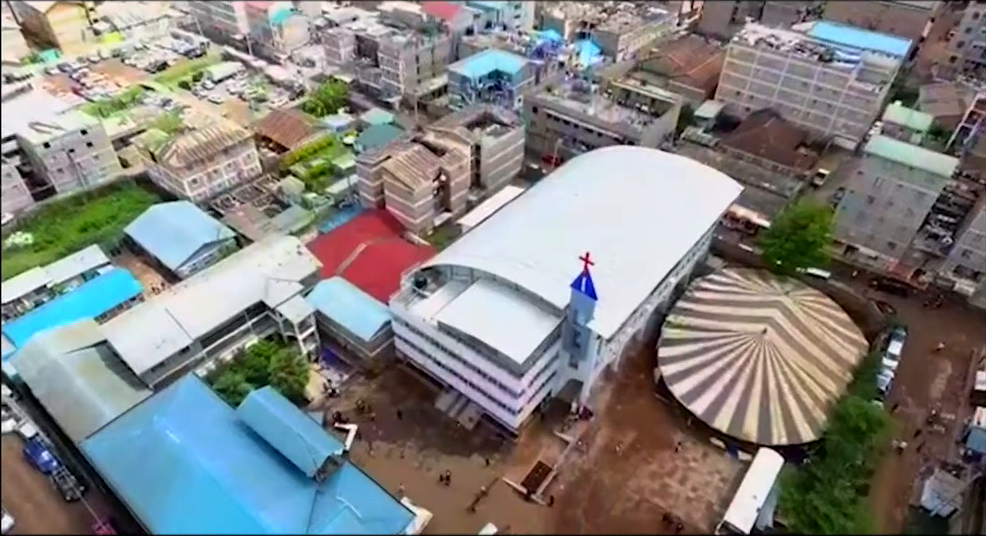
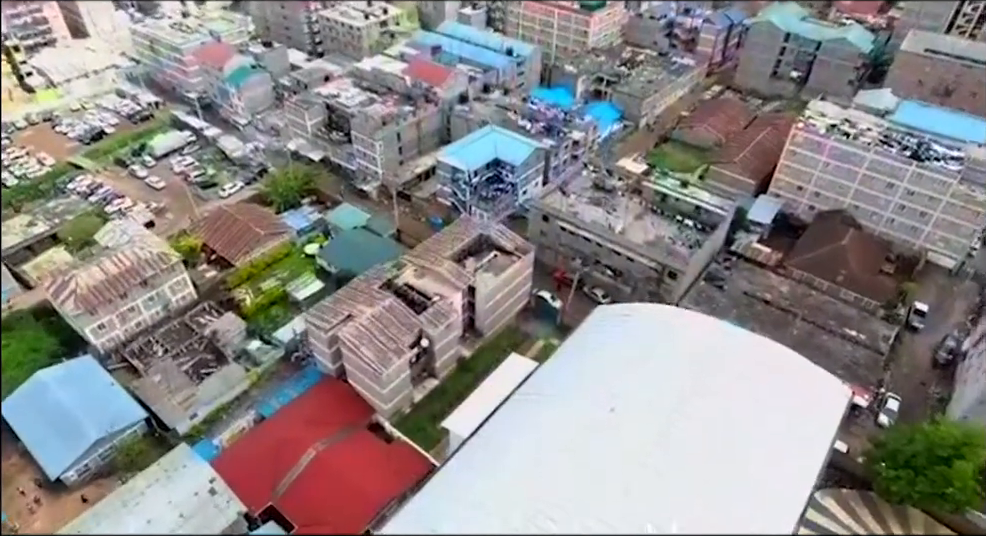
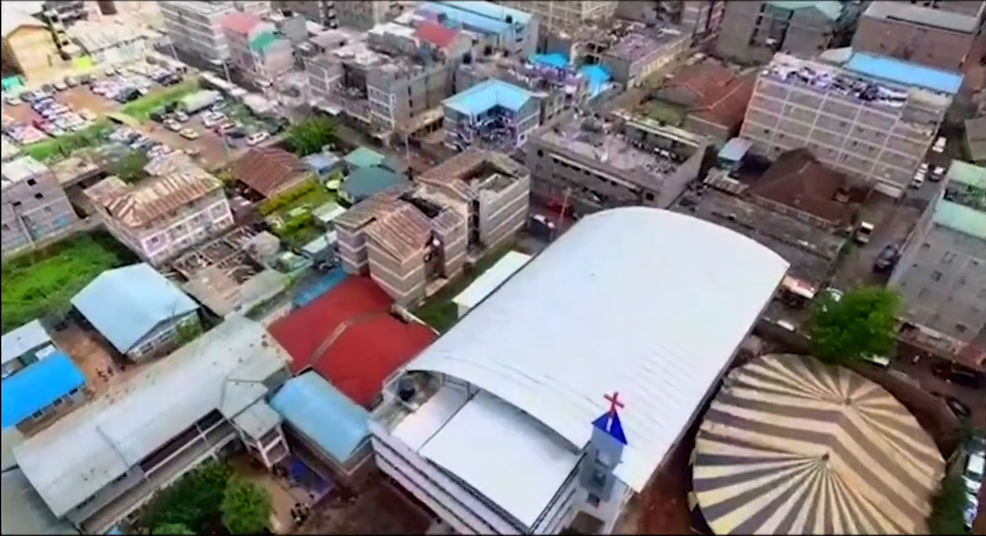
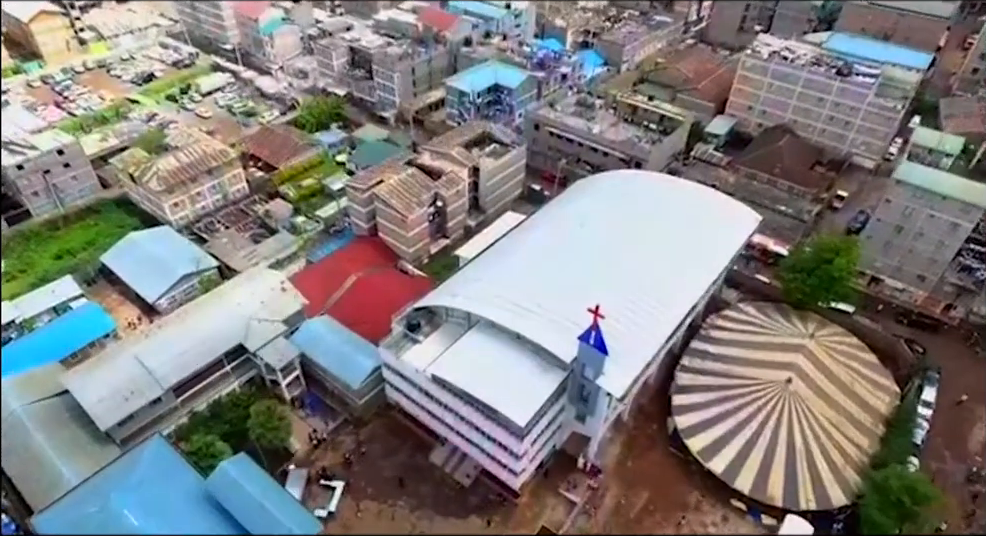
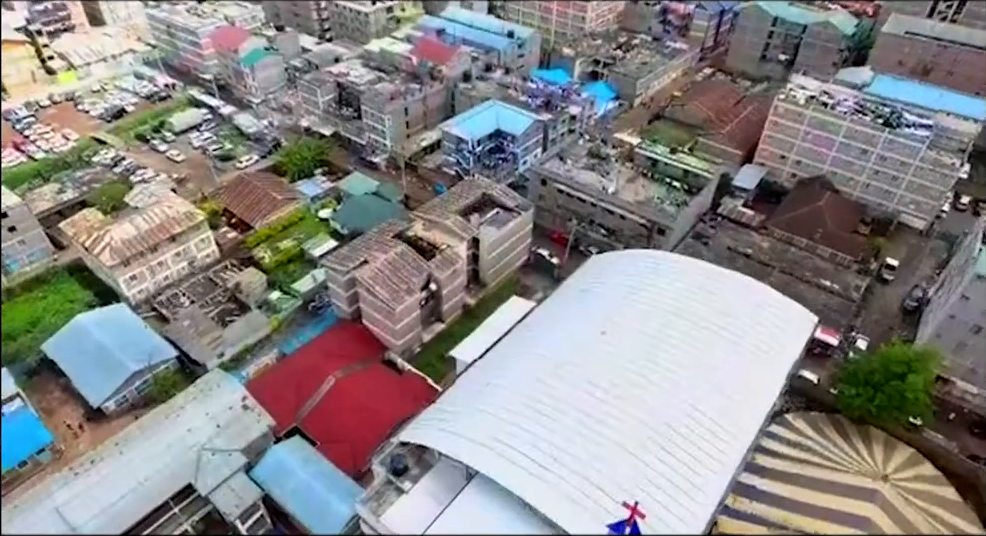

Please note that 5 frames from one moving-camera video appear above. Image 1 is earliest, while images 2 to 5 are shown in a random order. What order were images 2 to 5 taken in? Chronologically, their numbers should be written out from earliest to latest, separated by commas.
4, 3, 5, 2
